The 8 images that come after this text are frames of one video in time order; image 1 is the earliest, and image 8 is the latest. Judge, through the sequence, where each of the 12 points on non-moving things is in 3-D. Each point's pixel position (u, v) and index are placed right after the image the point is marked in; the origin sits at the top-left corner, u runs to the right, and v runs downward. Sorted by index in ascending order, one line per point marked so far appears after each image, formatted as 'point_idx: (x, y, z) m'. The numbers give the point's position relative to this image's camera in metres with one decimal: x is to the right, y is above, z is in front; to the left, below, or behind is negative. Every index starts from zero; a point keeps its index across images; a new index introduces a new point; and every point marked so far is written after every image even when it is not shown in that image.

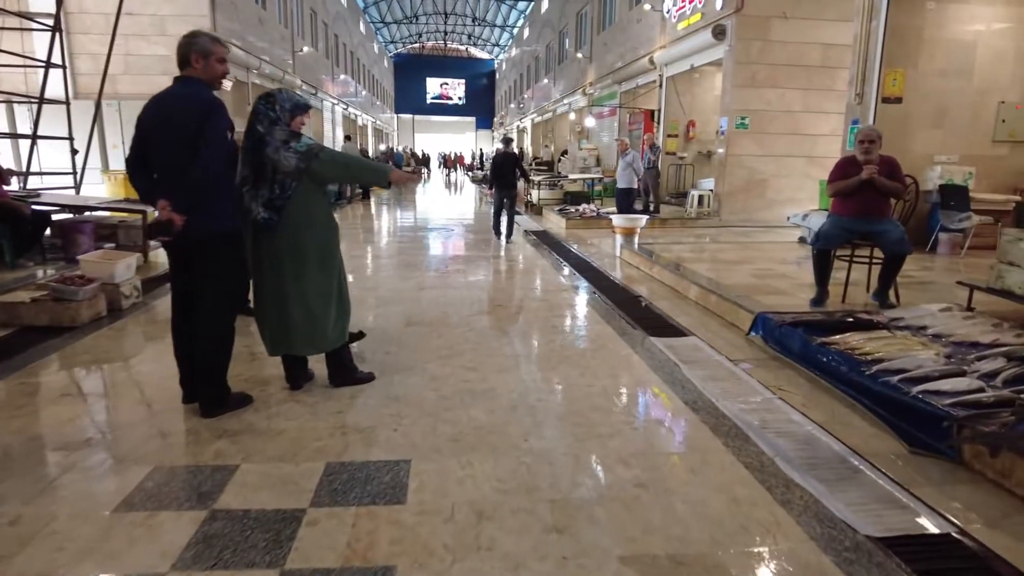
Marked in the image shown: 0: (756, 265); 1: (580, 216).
0: (+2.5, +0.2, +6.8) m
1: (+1.2, +1.4, +12.2) m
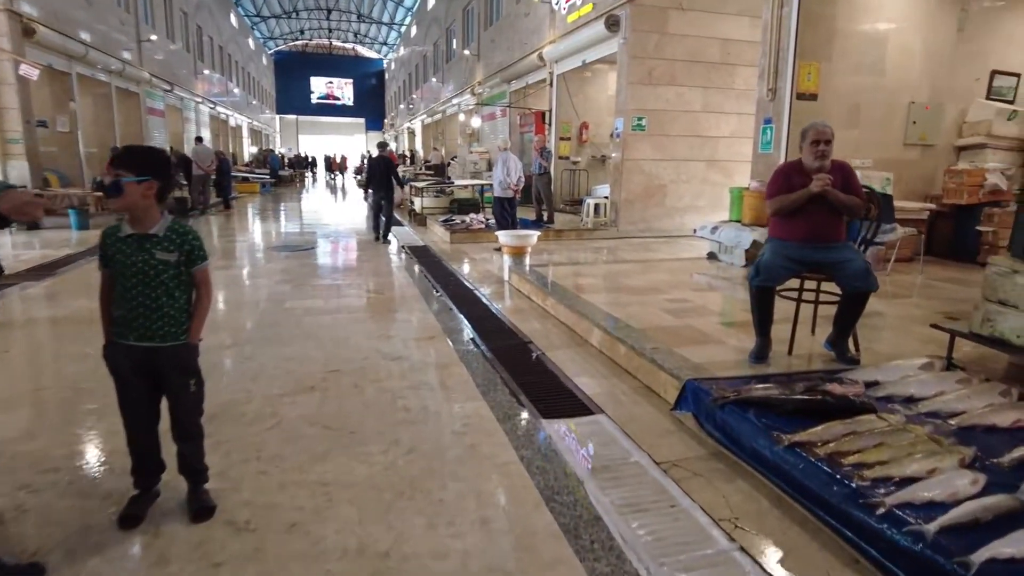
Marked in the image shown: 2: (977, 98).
0: (+1.3, -0.1, +5.6) m
1: (-0.8, +1.0, +10.7) m
2: (+5.6, +2.3, +8.0) m
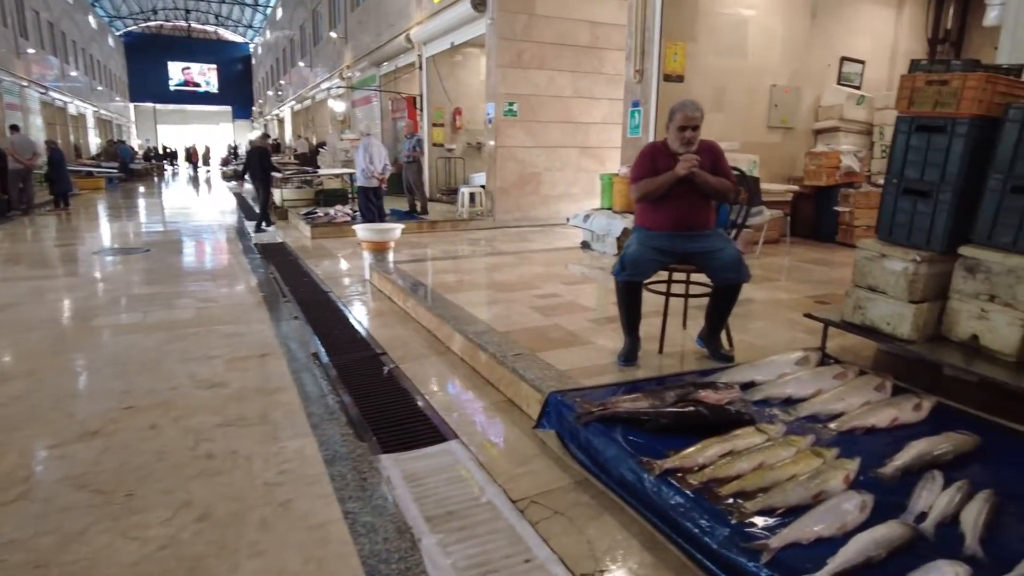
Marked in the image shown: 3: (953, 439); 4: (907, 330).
0: (+0.2, 0.0, +5.2) m
1: (-2.8, +1.0, +9.9) m
2: (+3.9, +2.5, +8.2) m
3: (+1.6, -0.5, +2.3) m
4: (+1.8, -0.2, +3.1) m
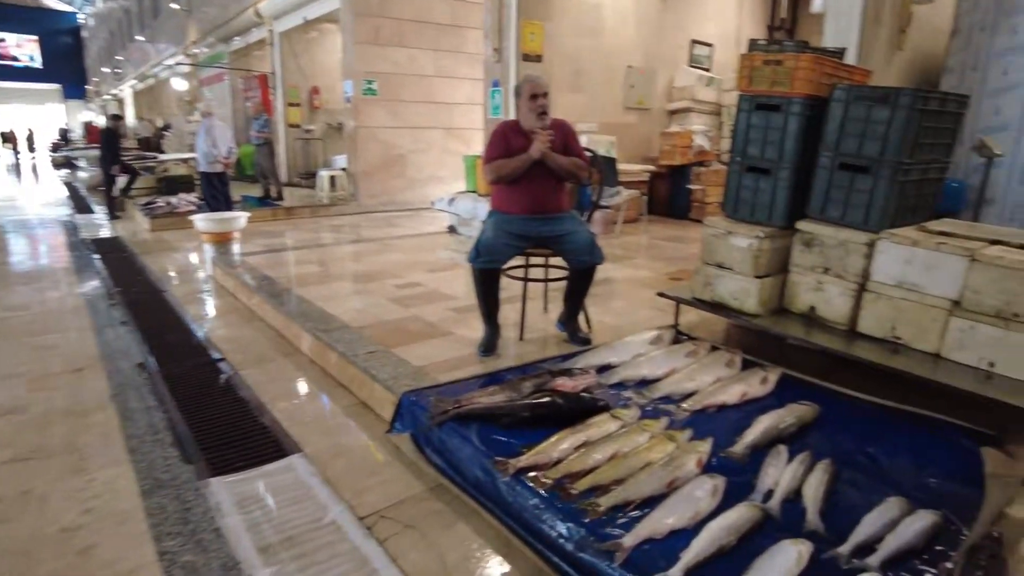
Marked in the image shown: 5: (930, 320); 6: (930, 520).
0: (-0.9, +0.1, +4.9) m
1: (-4.6, +1.0, +9.0) m
2: (+2.2, +2.9, +8.5) m
3: (+1.0, -0.4, +2.4) m
4: (+1.1, -0.1, +3.1) m
5: (+1.7, -0.1, +2.7) m
6: (+1.1, -0.6, +1.8) m
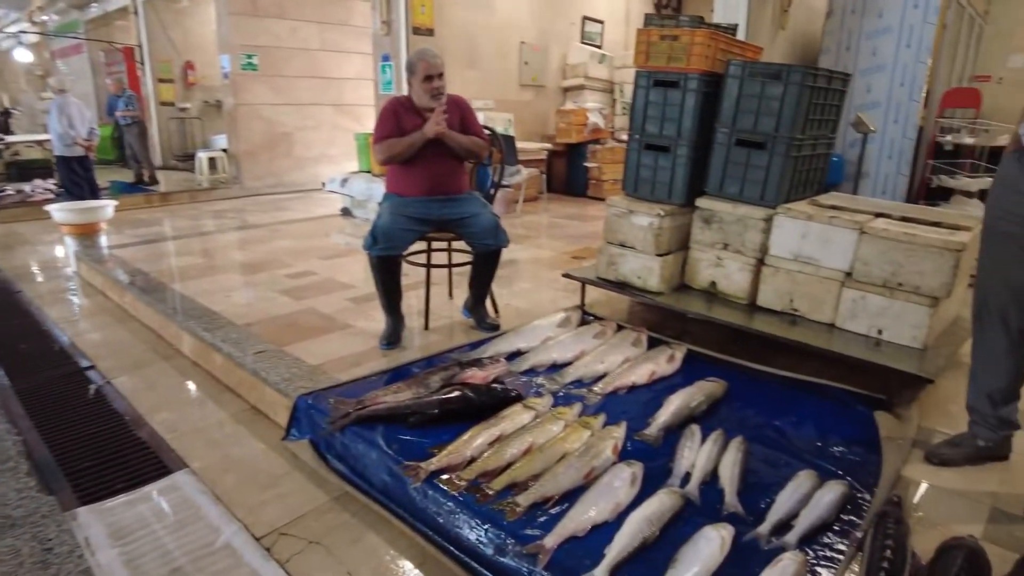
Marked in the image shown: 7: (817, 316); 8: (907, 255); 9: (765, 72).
0: (-1.6, +0.1, +4.6) m
1: (-6.0, +1.1, +8.0) m
2: (+0.8, +3.2, +8.5) m
3: (+0.7, -0.4, +2.4) m
4: (+0.7, 0.0, +3.2) m
5: (+1.3, 0.0, +2.8) m
6: (+0.9, -0.6, +1.8) m
7: (+1.3, -0.1, +2.8) m
8: (+1.5, +0.1, +2.5) m
9: (+1.1, +0.9, +2.9) m
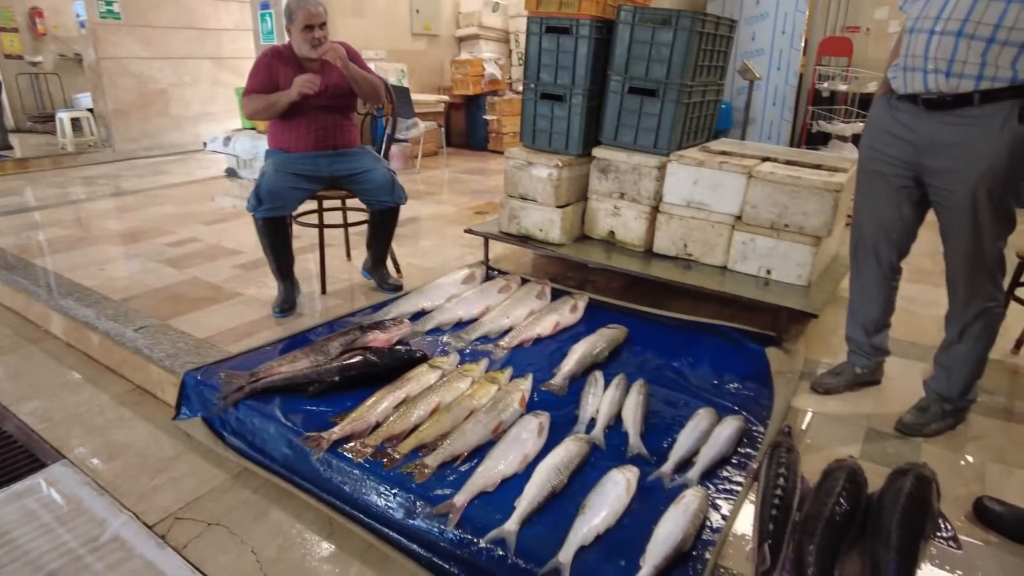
0: (-2.2, +0.3, +4.3) m
1: (-7.1, +1.2, +7.0) m
2: (-0.6, +3.7, +8.2) m
3: (+0.4, -0.2, +2.5) m
4: (+0.2, +0.3, +3.2) m
5: (+0.9, +0.2, +2.9) m
6: (+0.6, -0.4, +1.9) m
7: (+0.9, +0.1, +2.9) m
8: (+1.1, +0.4, +2.6) m
9: (+0.6, +1.2, +2.8) m
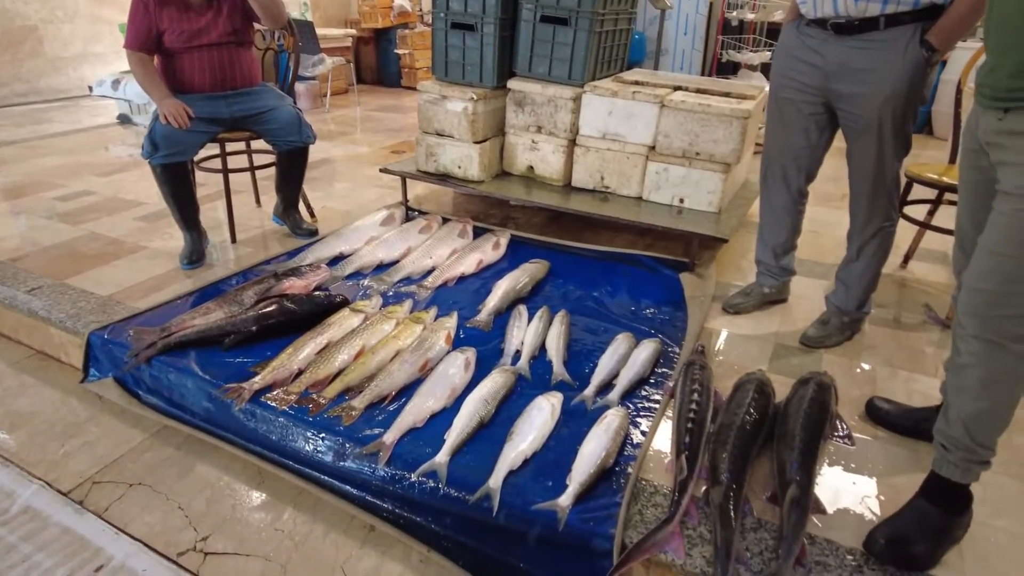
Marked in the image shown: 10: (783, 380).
0: (-2.7, +0.6, +4.0) m
1: (-7.9, +1.5, +6.0) m
2: (-1.7, +4.4, +7.7) m
3: (+0.1, +0.1, +2.5) m
4: (-0.2, +0.6, +3.1) m
5: (+0.5, +0.5, +2.9) m
6: (+0.4, -0.2, +2.0) m
7: (+0.5, +0.4, +3.0) m
8: (+0.8, +0.7, +2.7) m
9: (+0.2, +1.5, +2.8) m
10: (+0.8, -0.3, +2.1) m
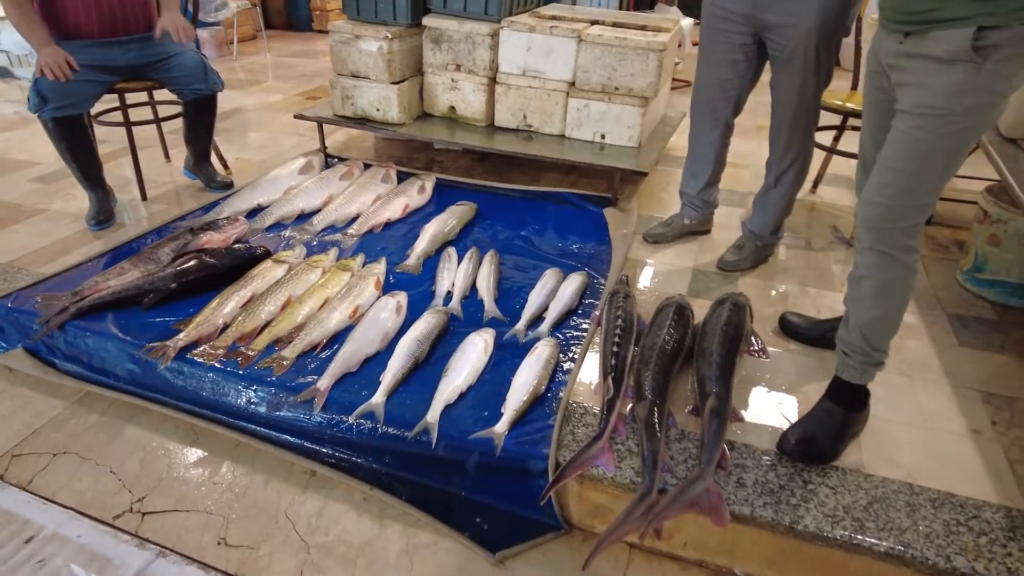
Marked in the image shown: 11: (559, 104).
0: (-3.2, +0.7, +3.6) m
1: (-8.6, +1.4, +5.1) m
2: (-2.7, +4.9, +7.2) m
3: (-0.2, +0.3, +2.5) m
4: (-0.5, +0.8, +3.0) m
5: (+0.2, +0.8, +2.9) m
6: (+0.2, 0.0, +2.0) m
7: (+0.2, +0.7, +3.0) m
8: (+0.4, +0.9, +2.7) m
9: (-0.2, +1.7, +2.7) m
10: (+0.6, -0.1, +2.2) m
11: (+0.2, +0.8, +2.9) m
